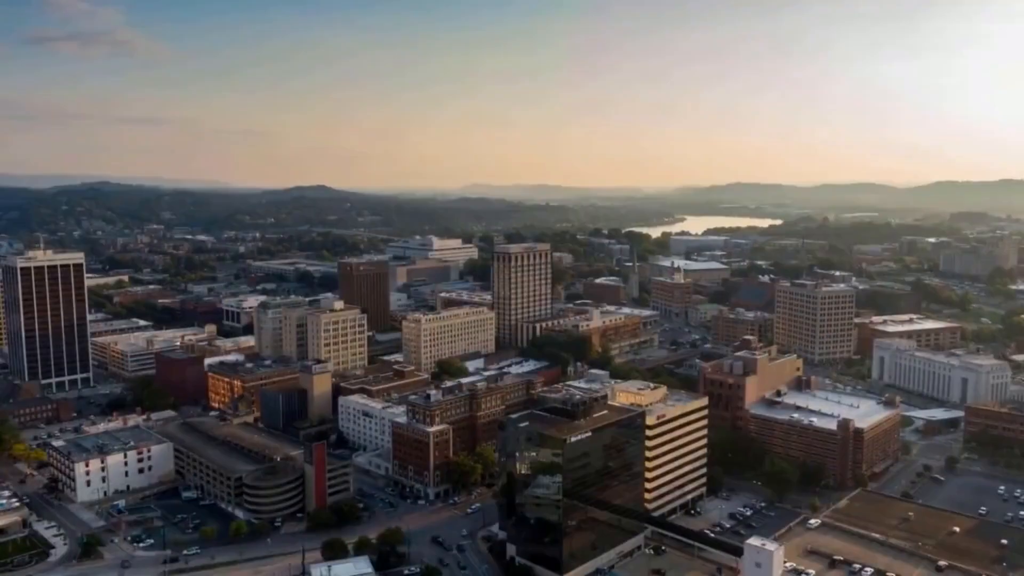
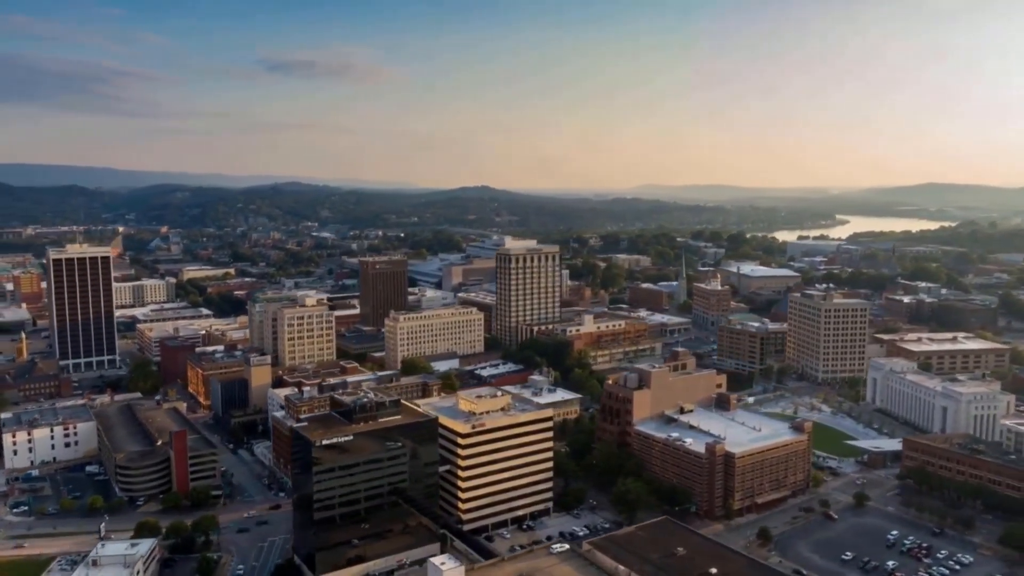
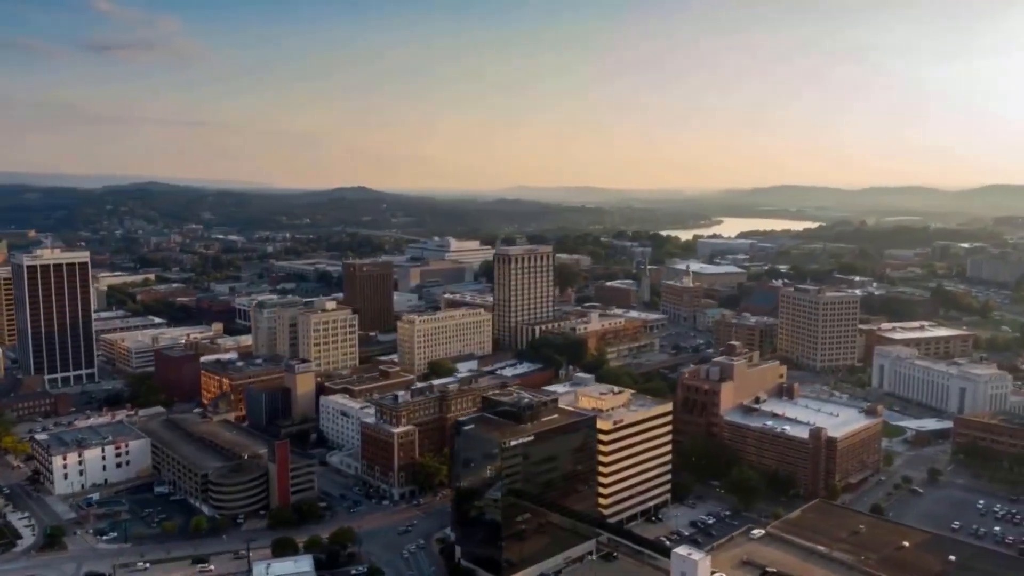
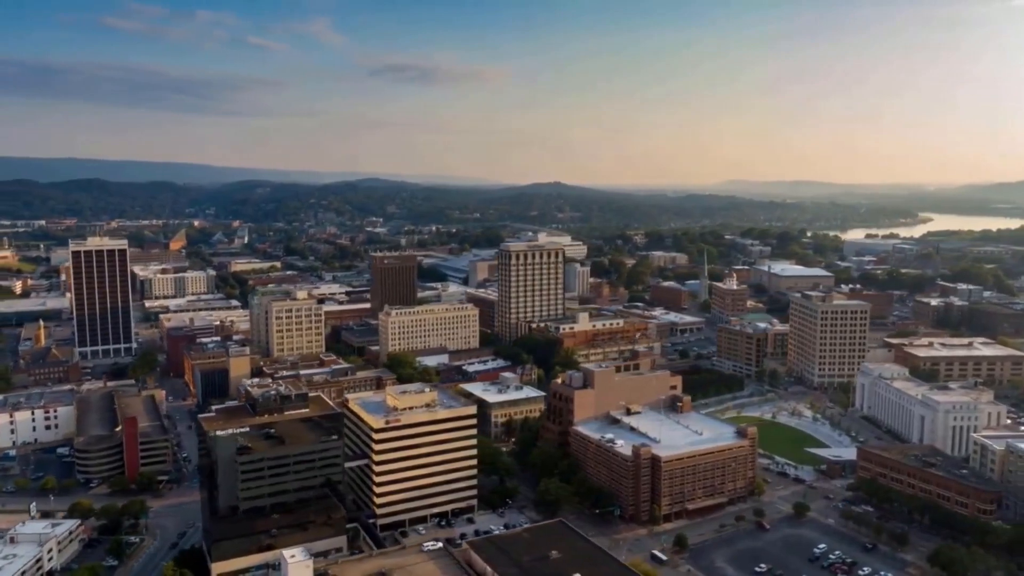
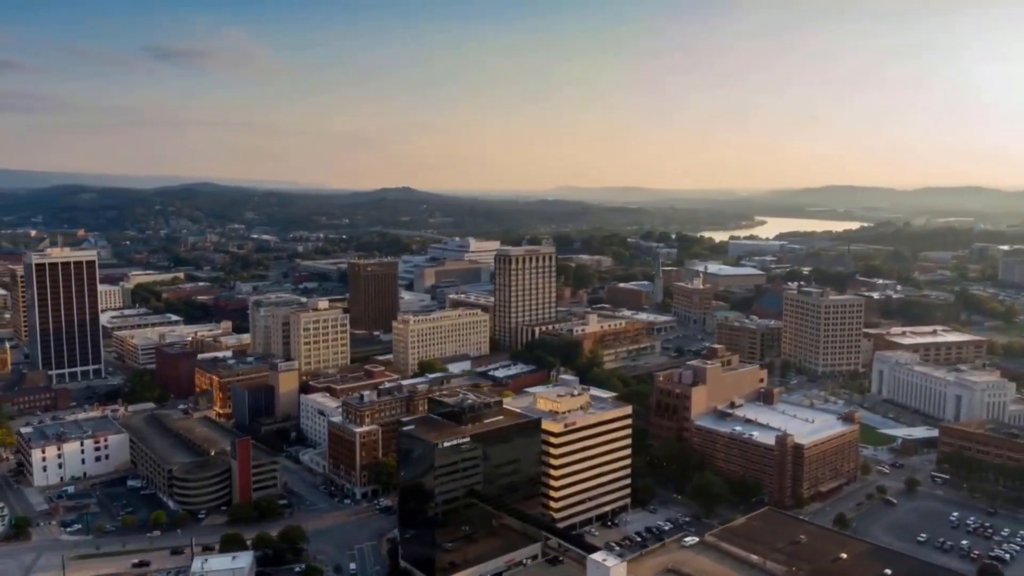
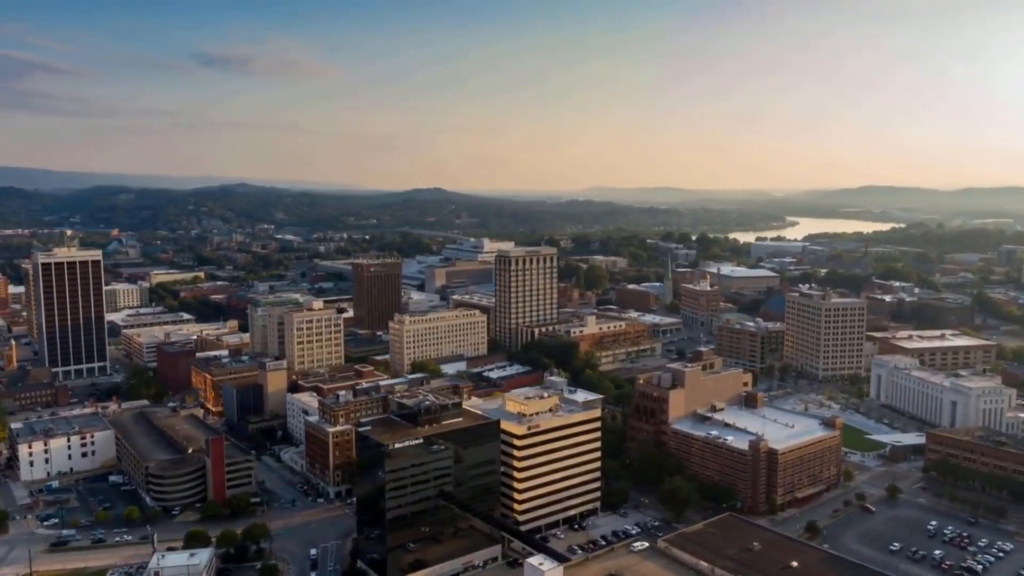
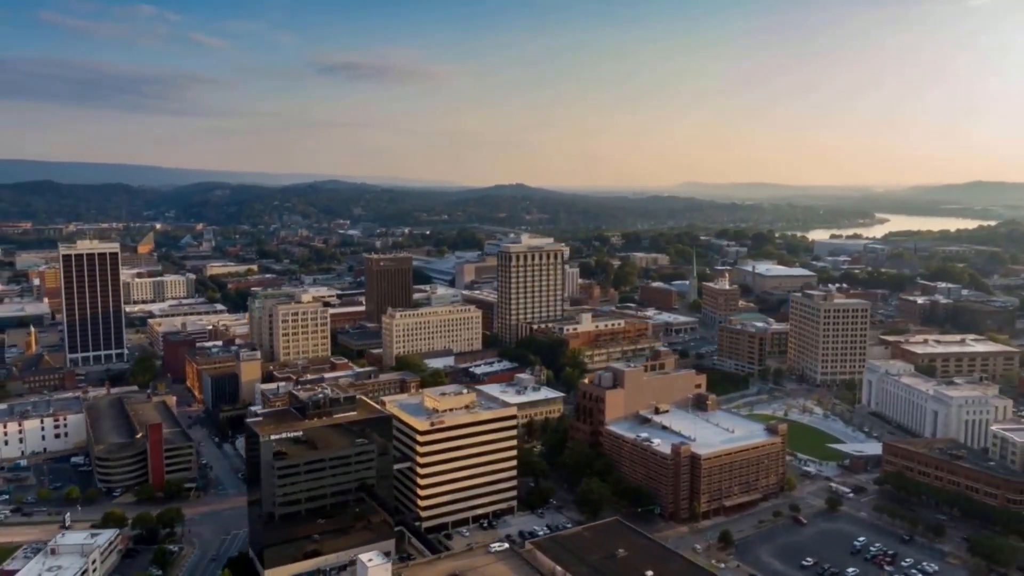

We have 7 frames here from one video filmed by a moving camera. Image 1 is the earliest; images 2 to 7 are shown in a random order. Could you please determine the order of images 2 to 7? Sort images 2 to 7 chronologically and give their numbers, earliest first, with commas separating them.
3, 5, 6, 2, 7, 4
